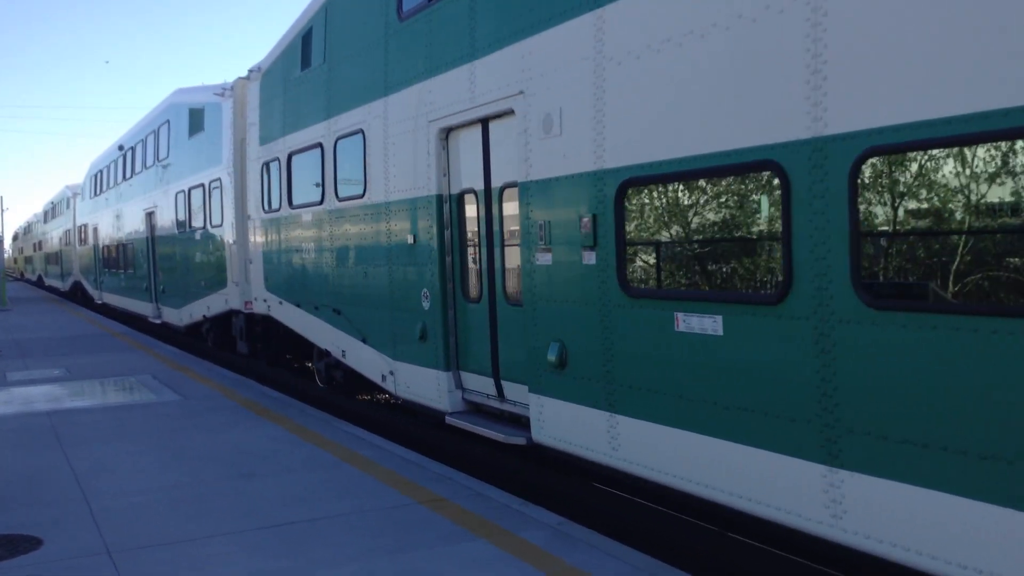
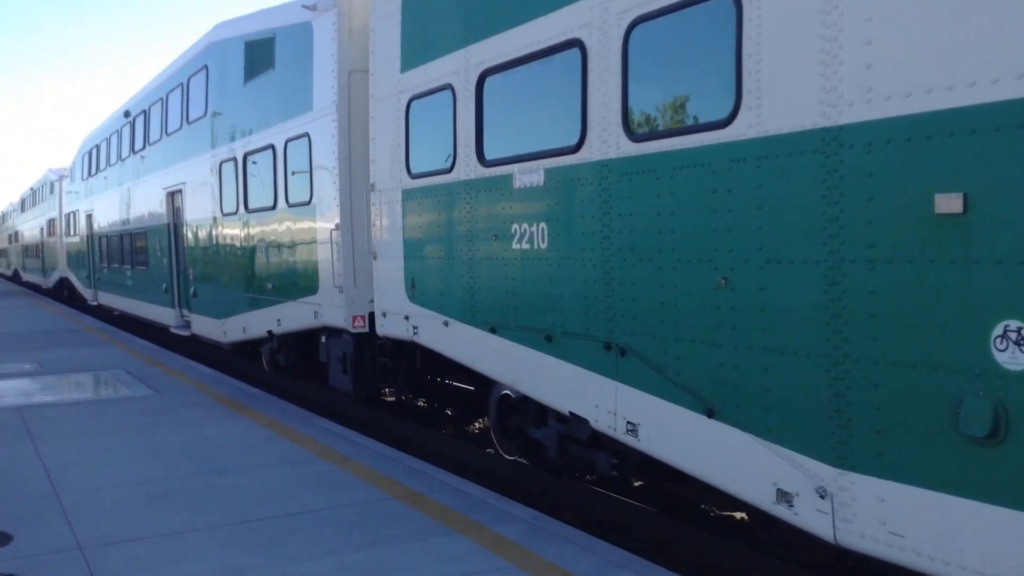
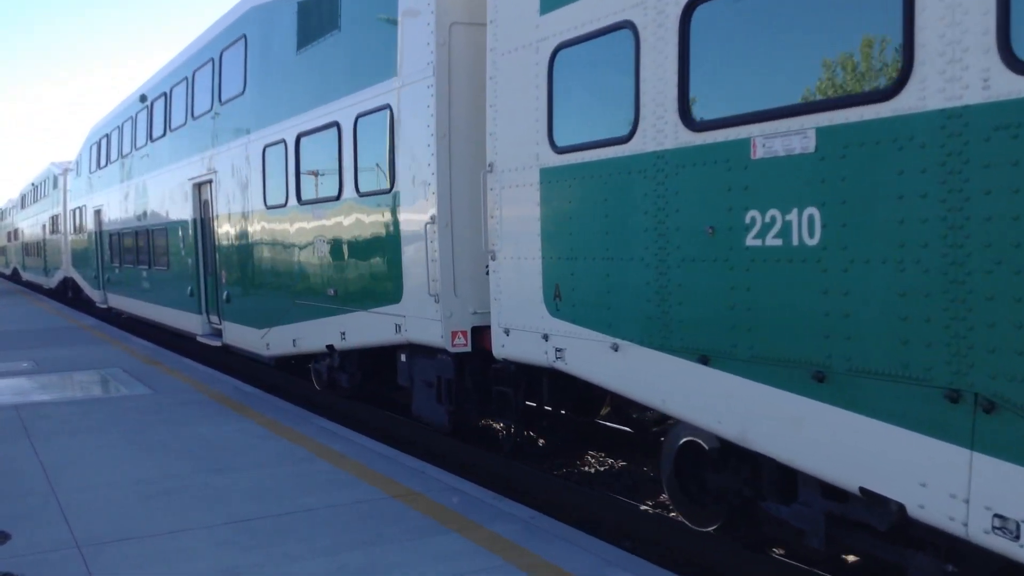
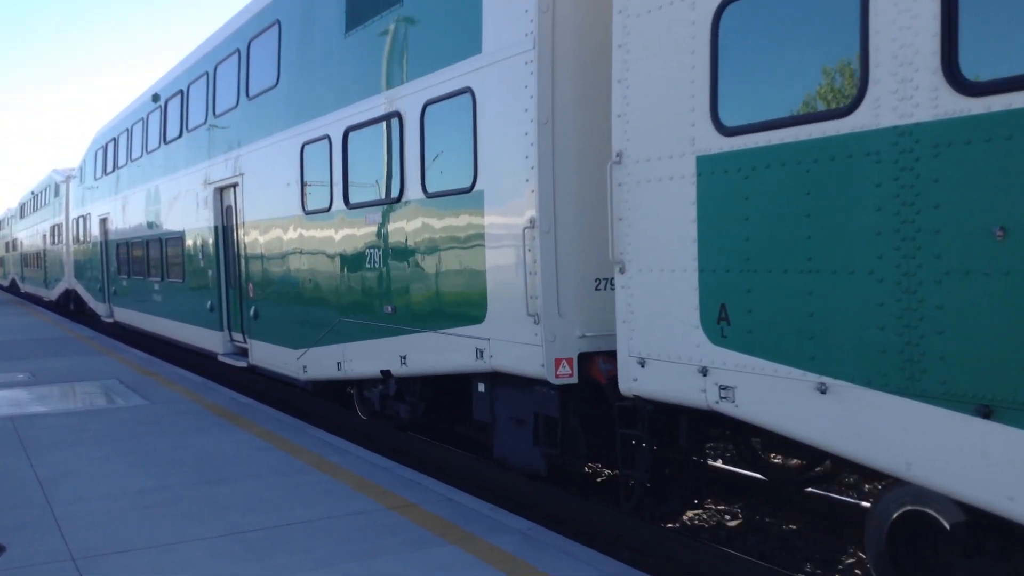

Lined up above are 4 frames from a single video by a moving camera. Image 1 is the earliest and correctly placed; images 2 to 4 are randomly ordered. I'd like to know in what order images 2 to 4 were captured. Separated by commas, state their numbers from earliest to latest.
2, 3, 4
